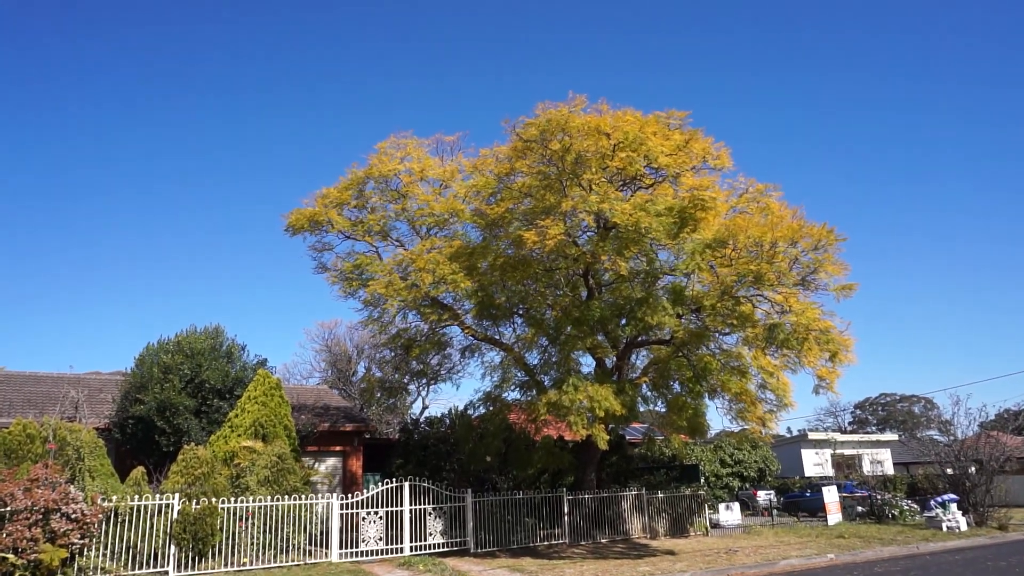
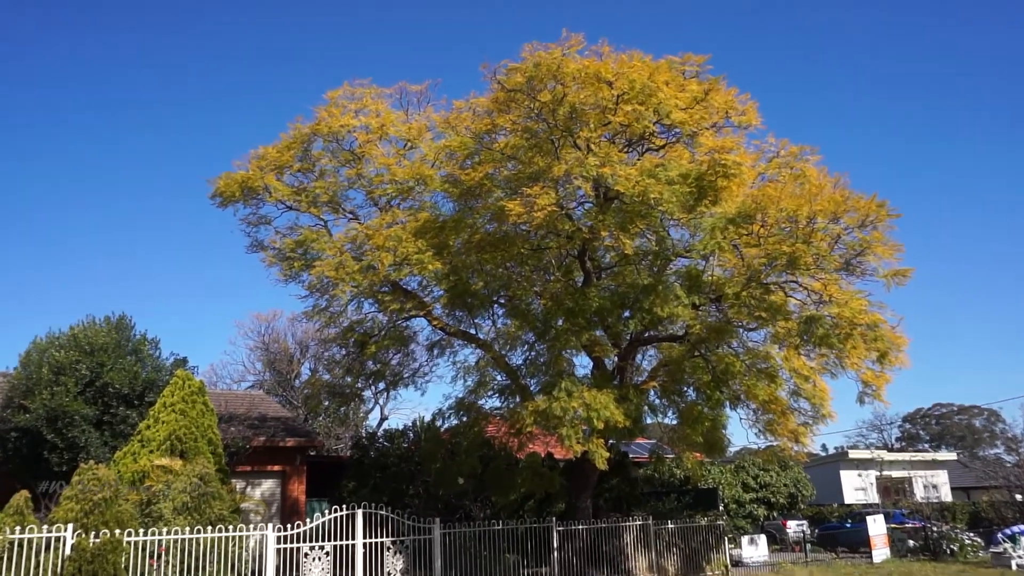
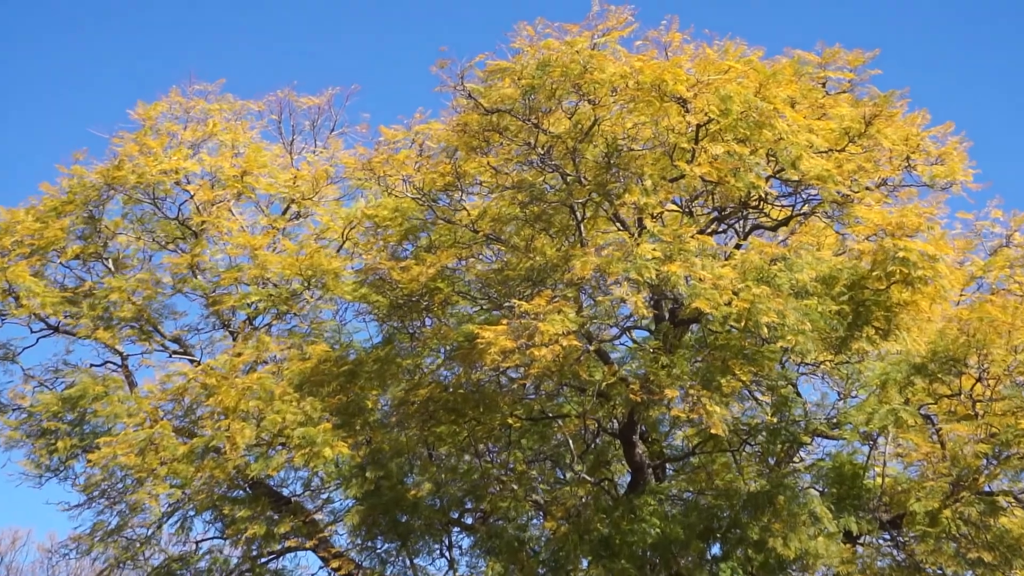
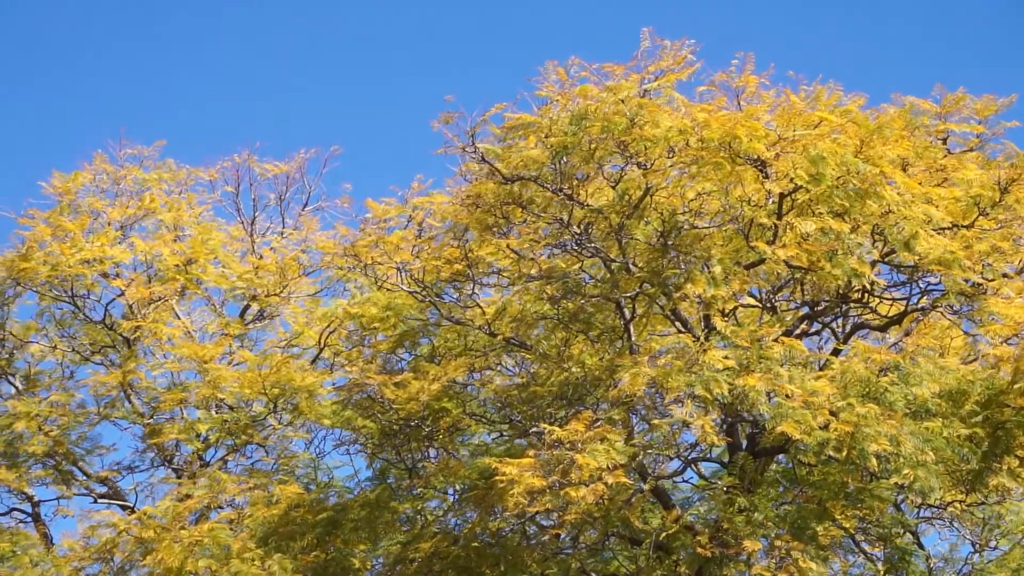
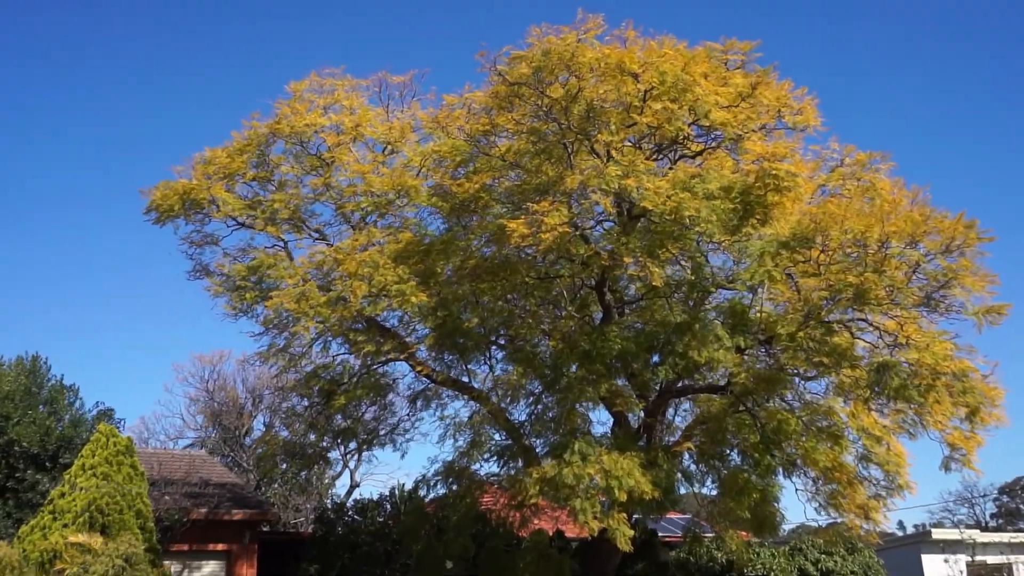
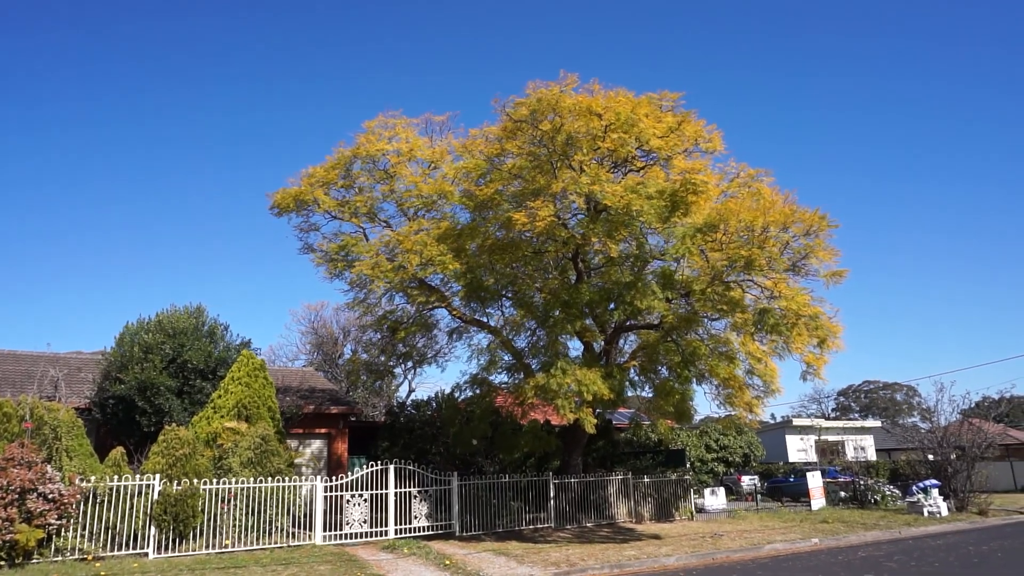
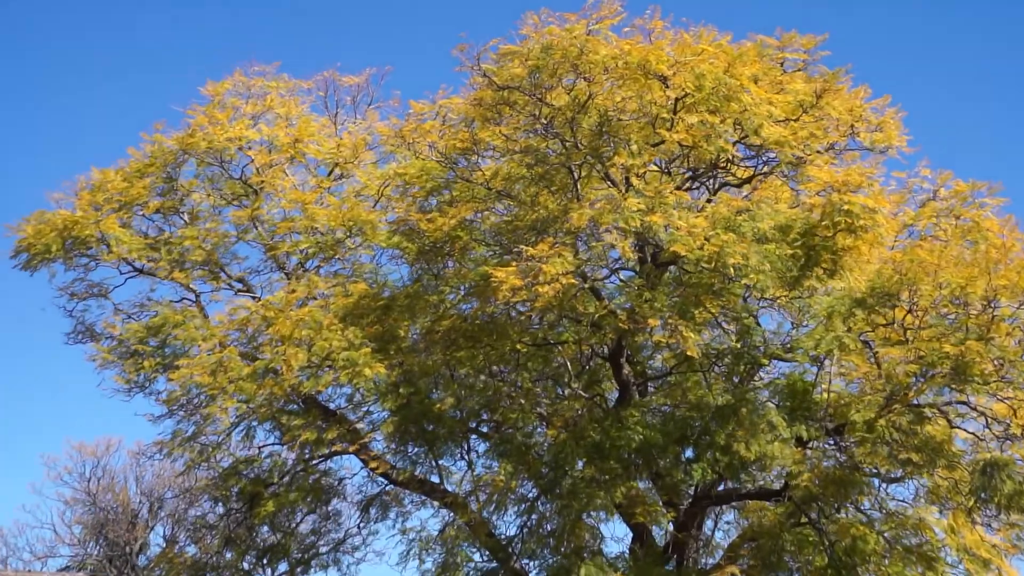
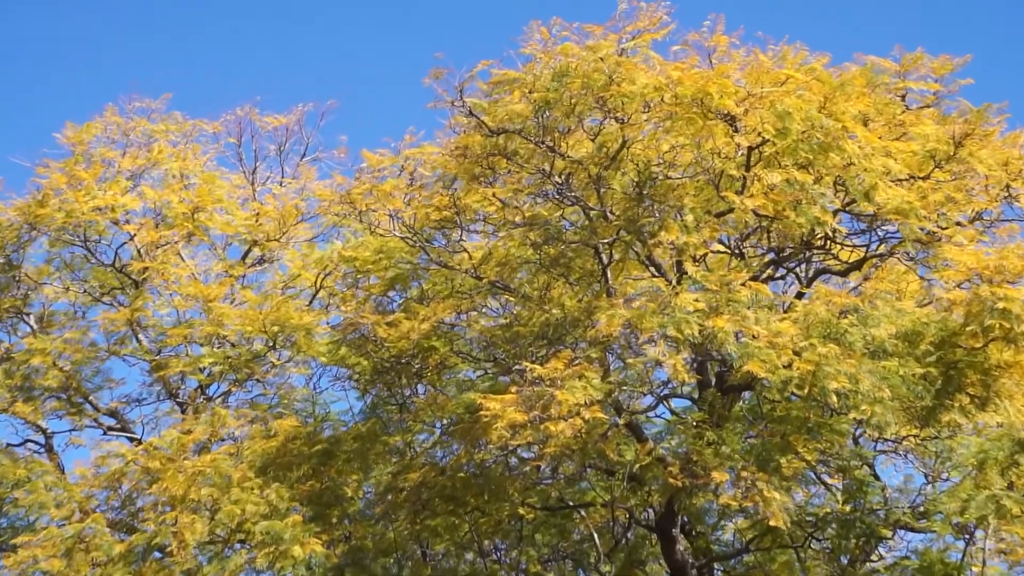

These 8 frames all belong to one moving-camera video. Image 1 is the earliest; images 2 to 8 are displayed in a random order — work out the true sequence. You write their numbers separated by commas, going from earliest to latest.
6, 2, 5, 7, 3, 8, 4
